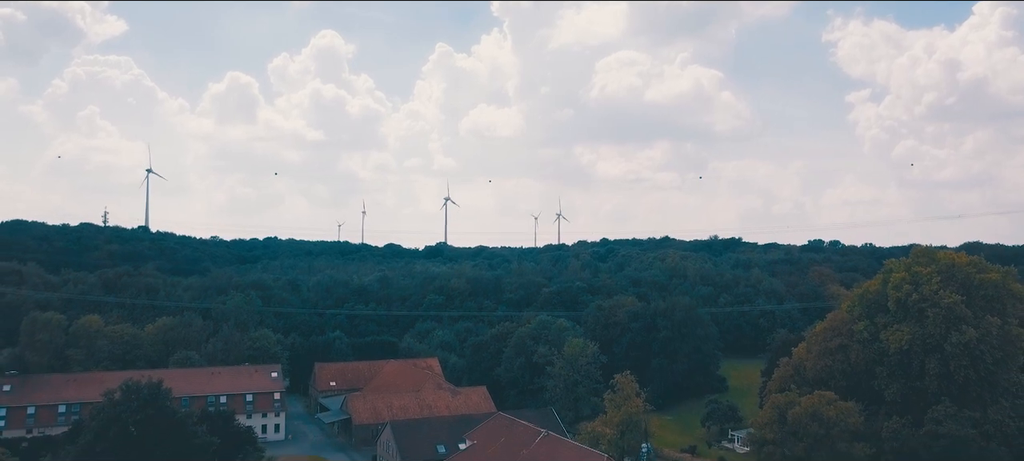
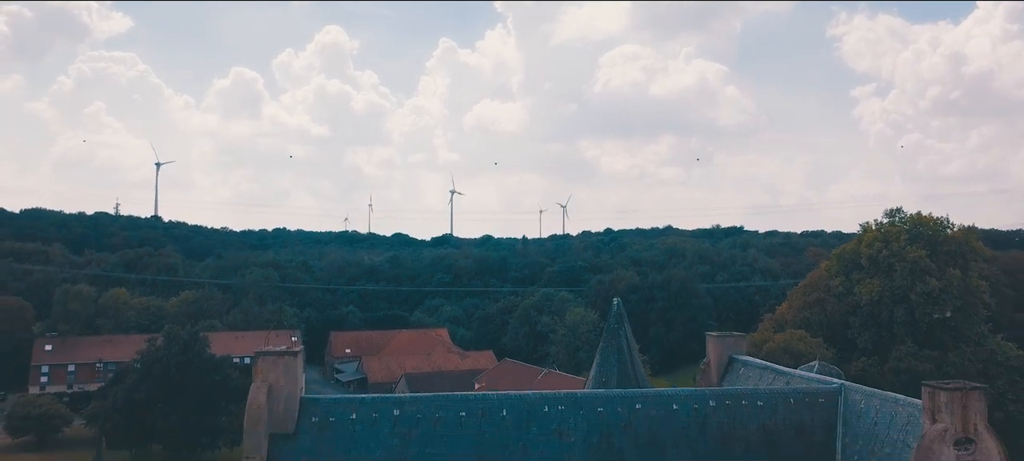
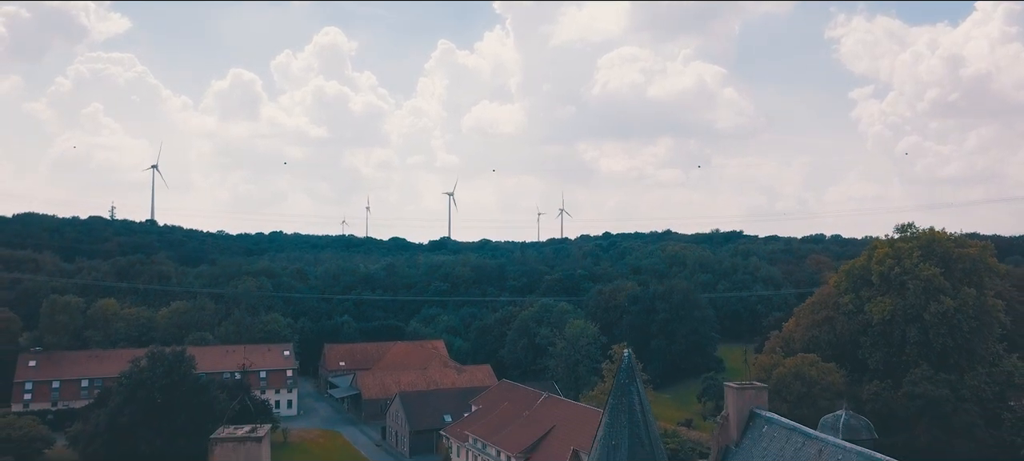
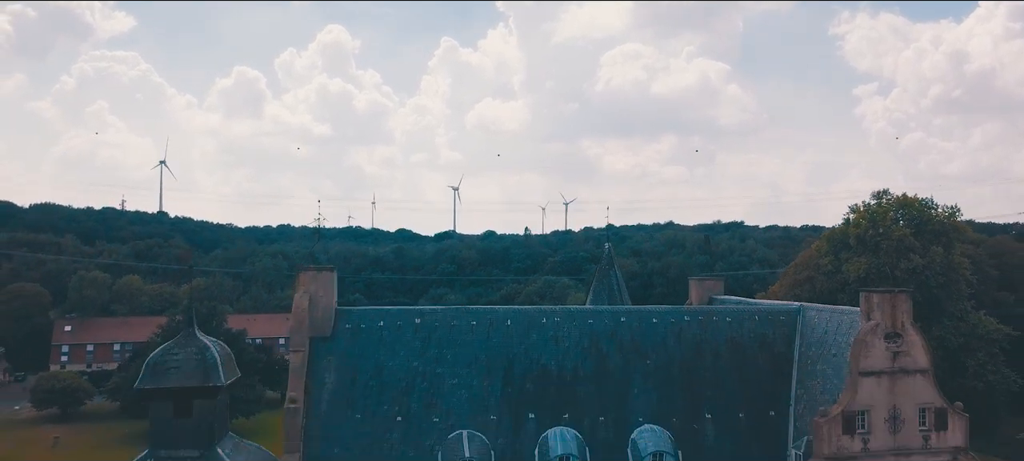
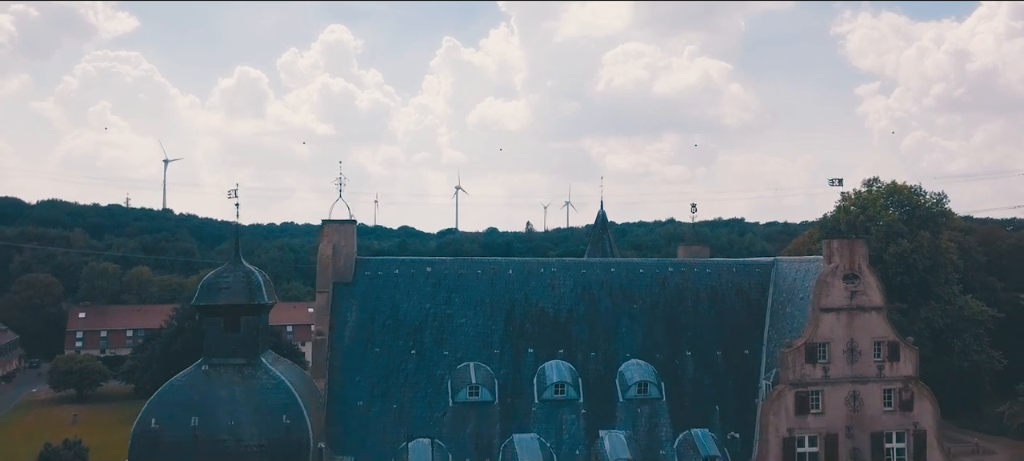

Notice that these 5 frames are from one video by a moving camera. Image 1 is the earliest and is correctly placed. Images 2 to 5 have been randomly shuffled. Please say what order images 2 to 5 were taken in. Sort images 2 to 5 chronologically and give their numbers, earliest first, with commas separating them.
3, 2, 4, 5
